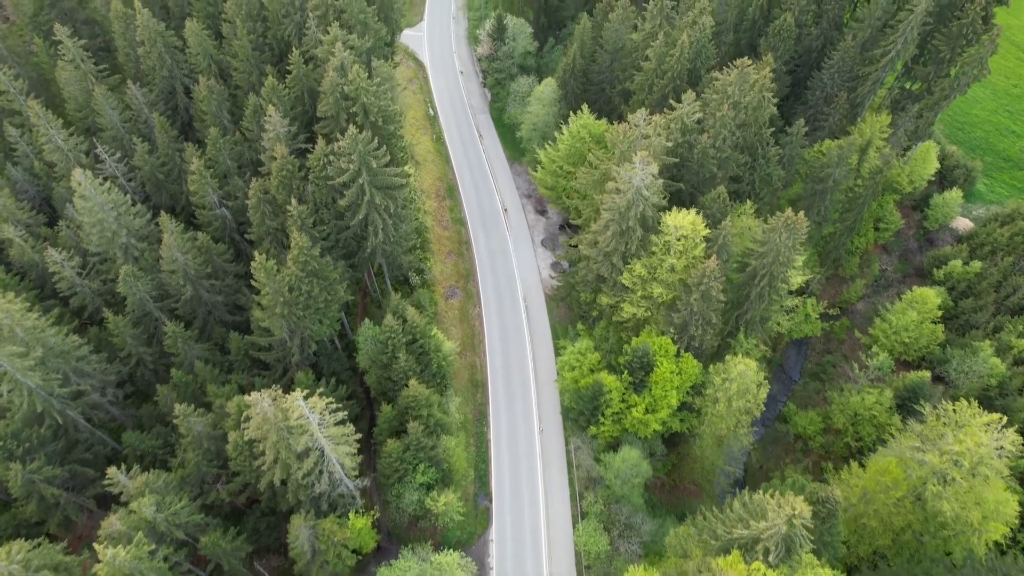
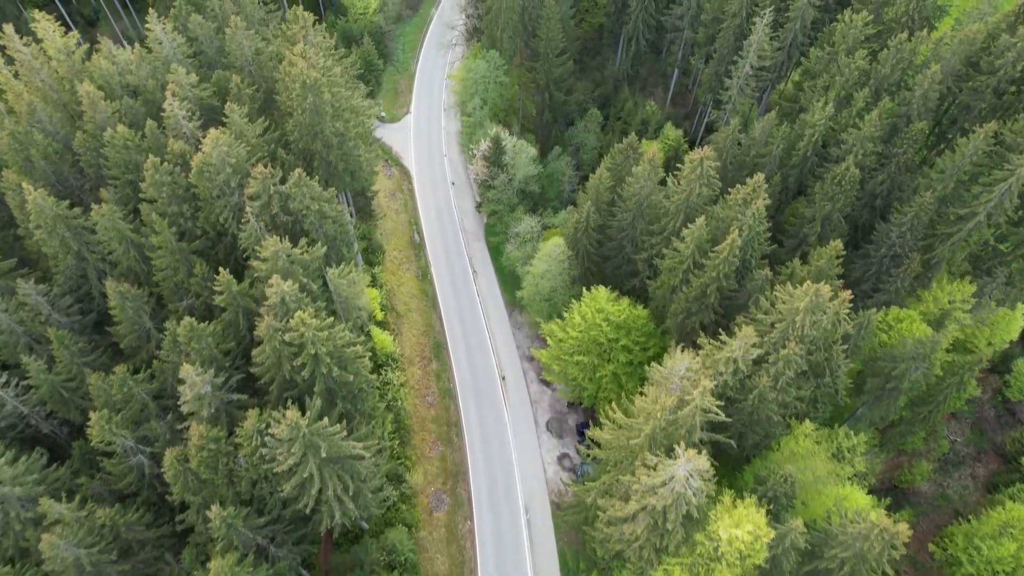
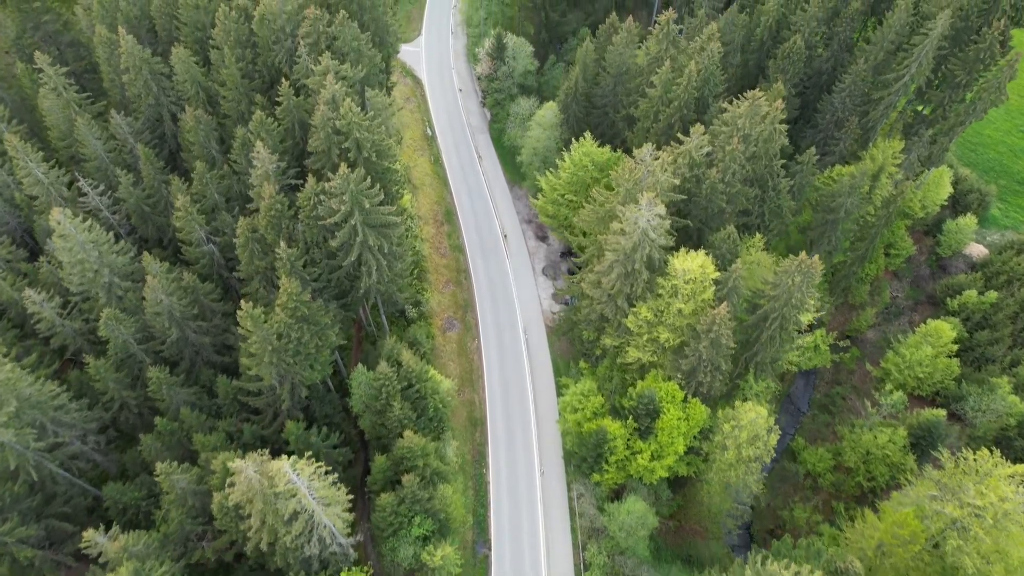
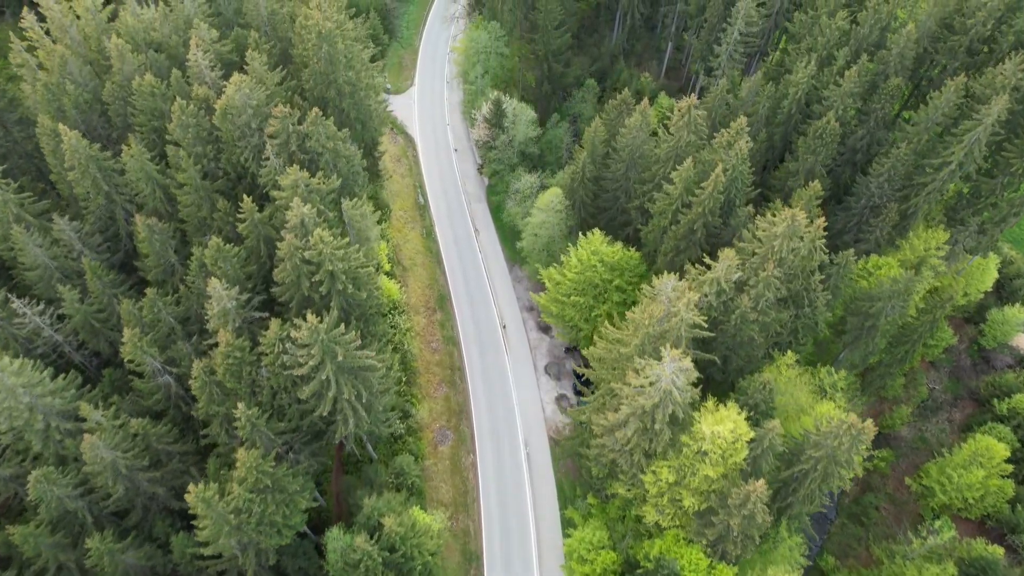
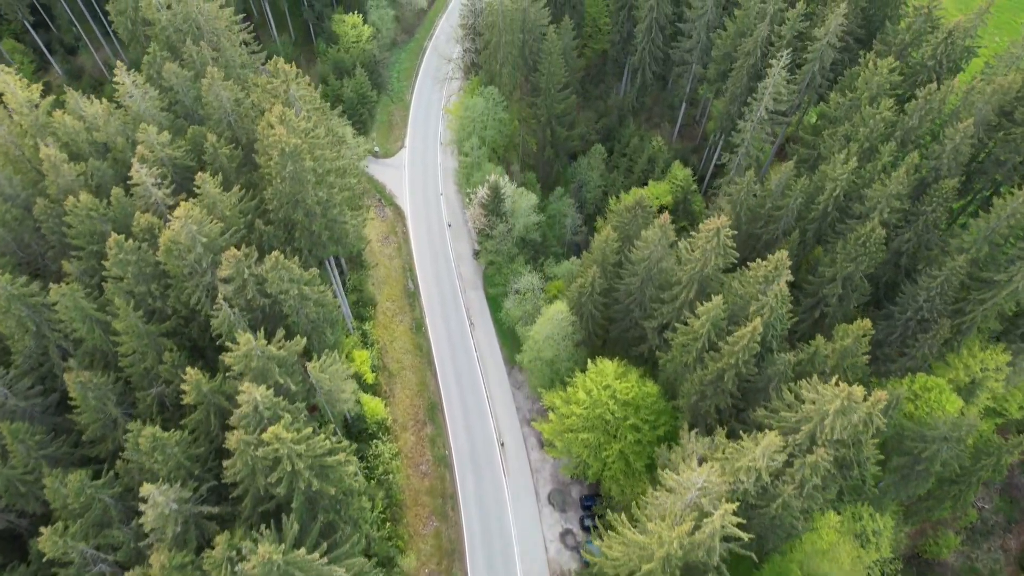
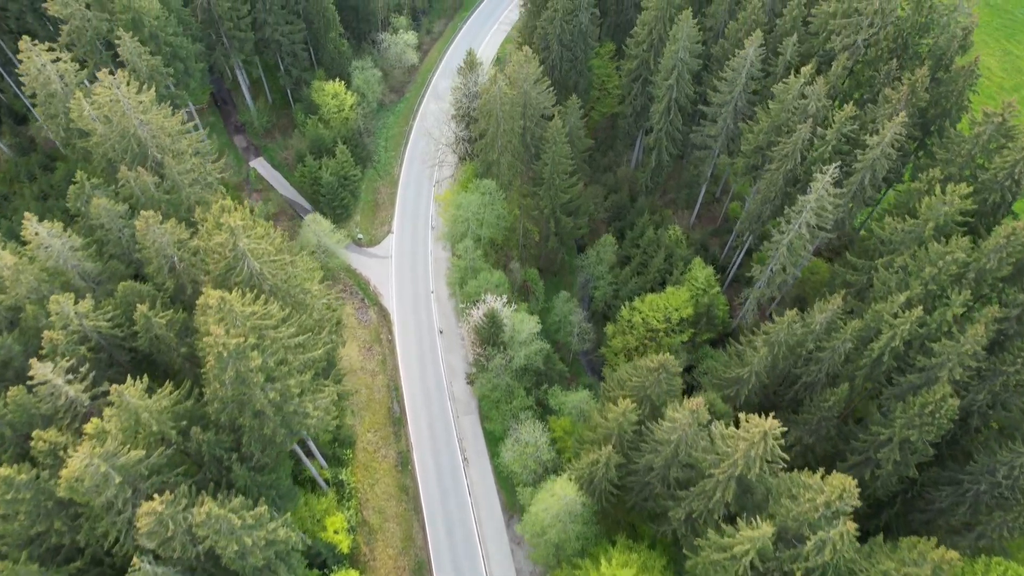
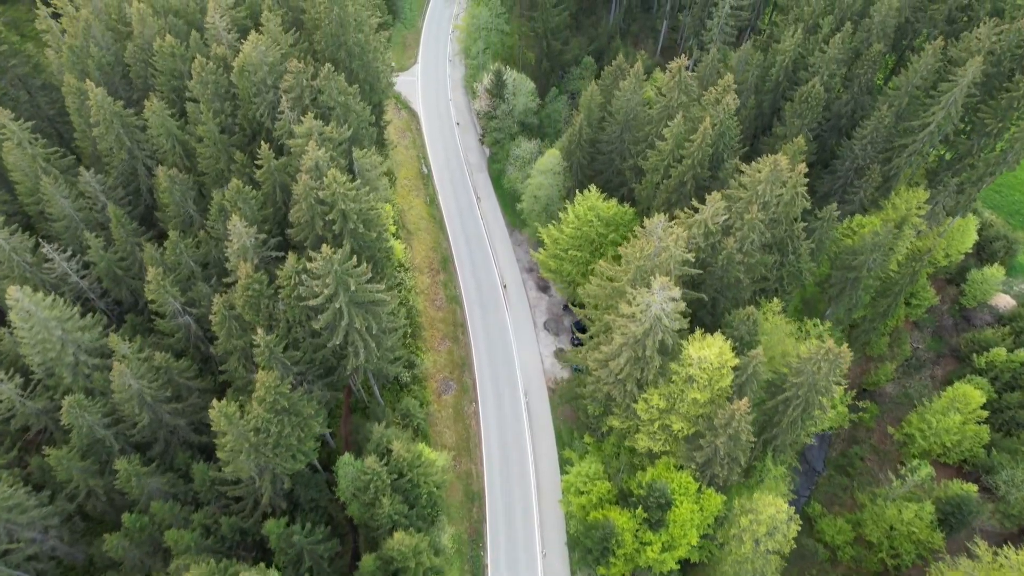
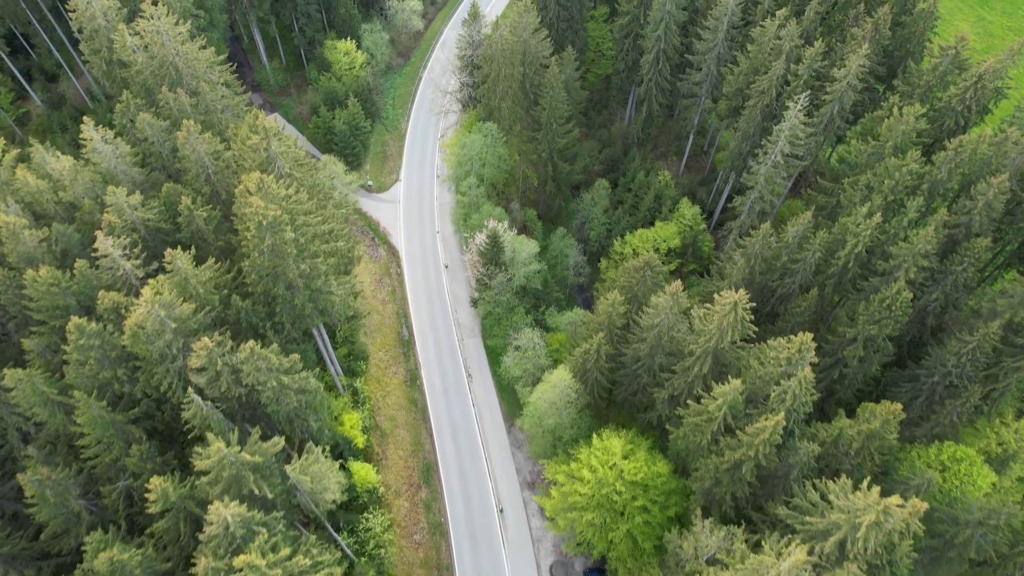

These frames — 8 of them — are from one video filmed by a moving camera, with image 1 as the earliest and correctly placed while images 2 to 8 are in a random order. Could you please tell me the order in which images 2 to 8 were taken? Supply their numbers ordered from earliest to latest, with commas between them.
3, 7, 4, 2, 5, 8, 6
